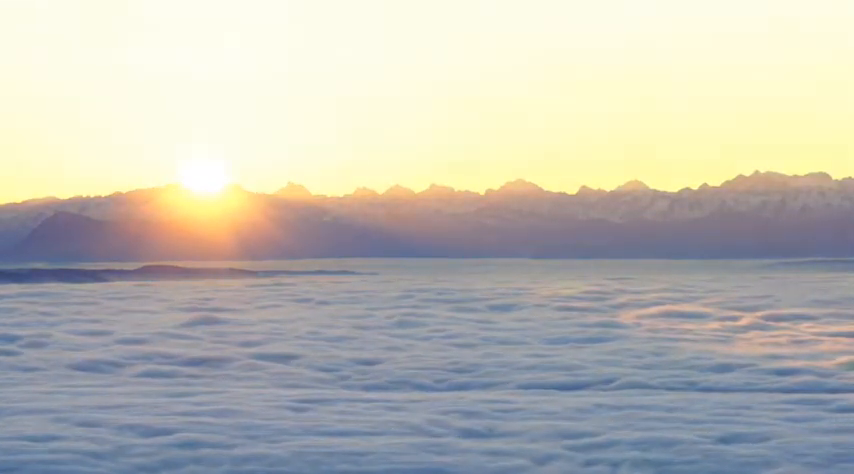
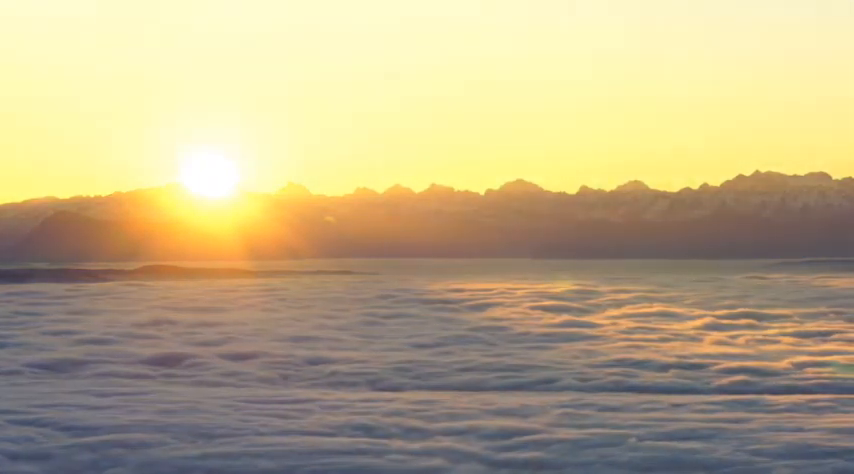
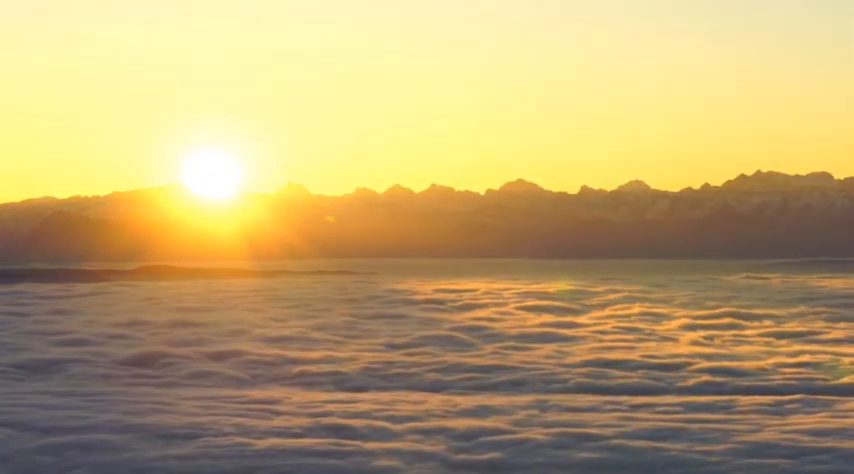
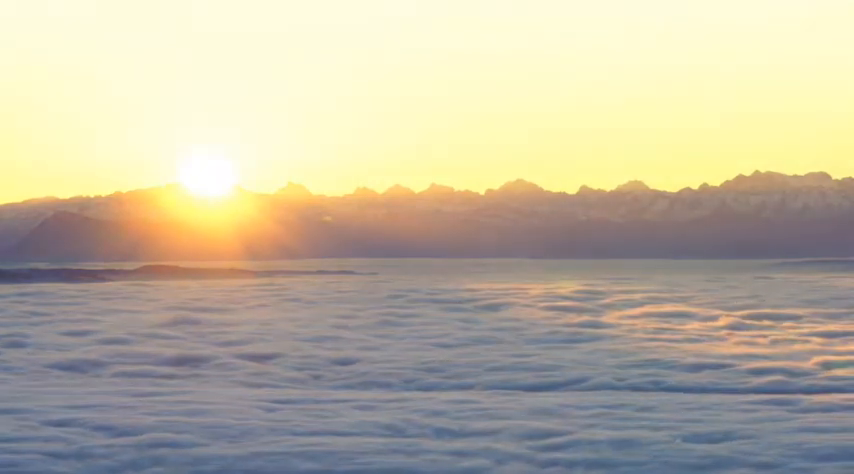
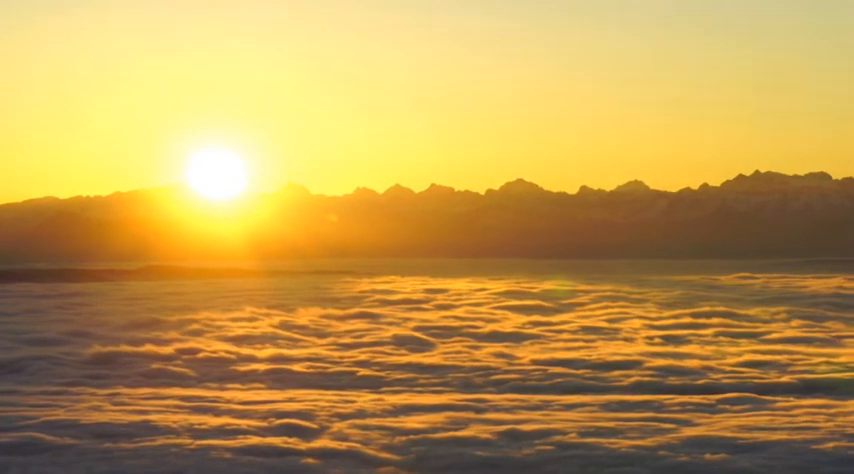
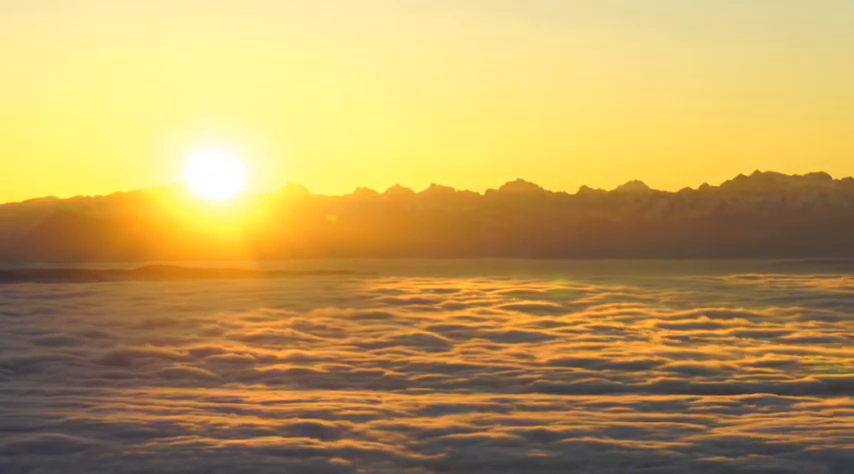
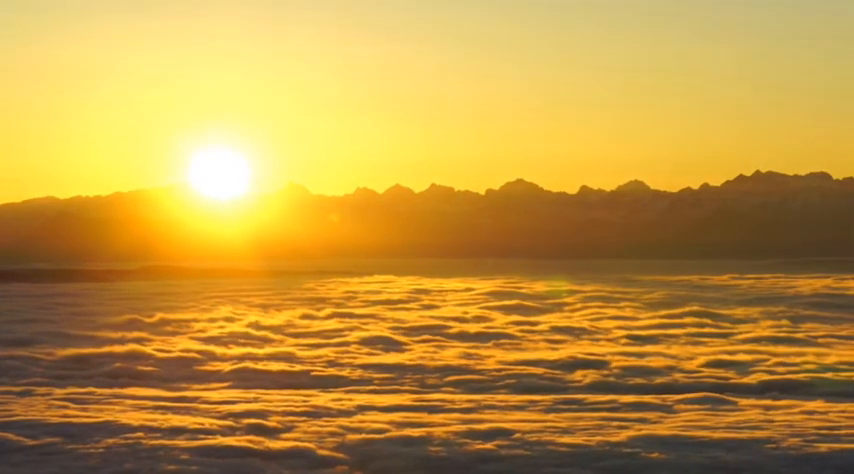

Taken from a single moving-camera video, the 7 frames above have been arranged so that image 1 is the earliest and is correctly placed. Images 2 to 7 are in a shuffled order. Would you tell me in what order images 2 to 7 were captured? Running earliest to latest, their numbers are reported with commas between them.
4, 2, 3, 6, 5, 7
